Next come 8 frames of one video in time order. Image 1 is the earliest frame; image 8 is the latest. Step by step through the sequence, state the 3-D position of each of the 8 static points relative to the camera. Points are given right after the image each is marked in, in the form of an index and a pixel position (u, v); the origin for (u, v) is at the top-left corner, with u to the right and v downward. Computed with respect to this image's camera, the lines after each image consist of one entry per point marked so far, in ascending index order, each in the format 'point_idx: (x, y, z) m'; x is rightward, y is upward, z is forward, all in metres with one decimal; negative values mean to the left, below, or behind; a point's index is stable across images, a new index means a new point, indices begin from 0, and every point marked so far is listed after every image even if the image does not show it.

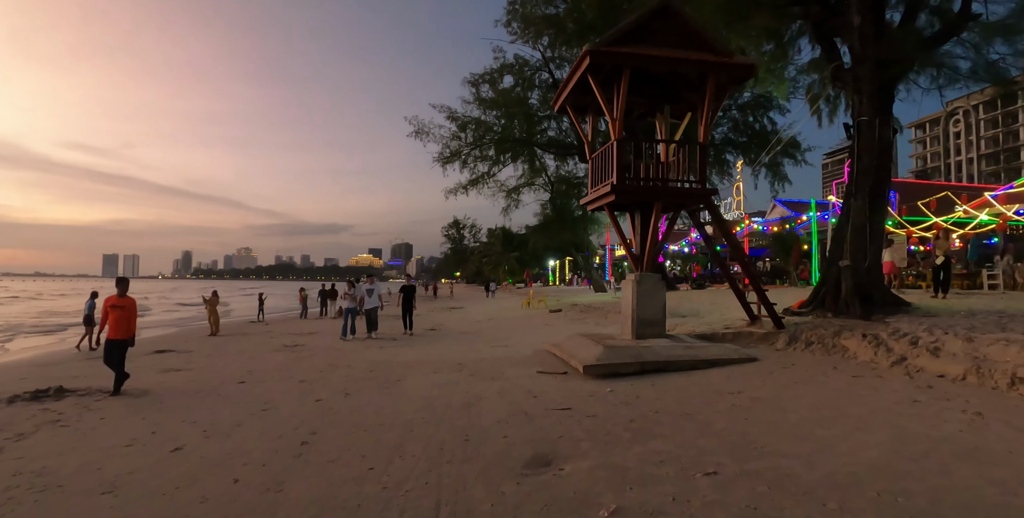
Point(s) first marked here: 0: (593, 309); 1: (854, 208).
0: (+2.5, -1.6, +17.4) m
1: (+6.4, +1.0, +10.1) m
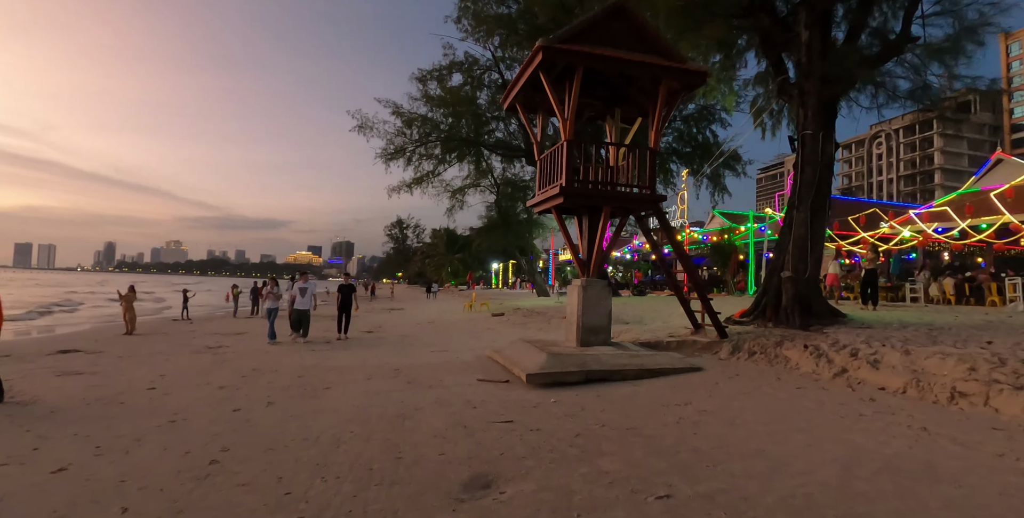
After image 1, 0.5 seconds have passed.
0: (+0.7, -1.7, +17.1) m
1: (+5.4, +0.7, +10.3) m
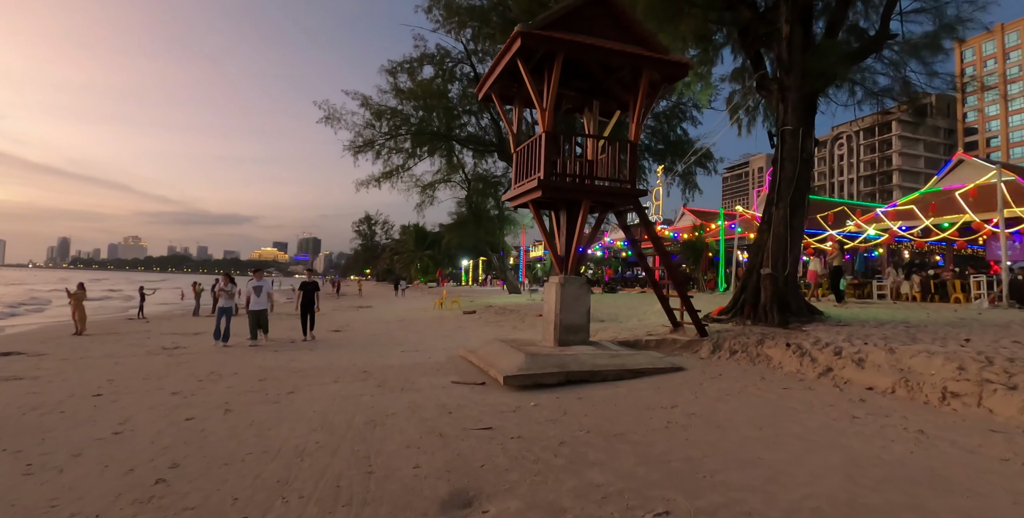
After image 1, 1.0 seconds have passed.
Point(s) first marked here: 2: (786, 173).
0: (-0.1, -1.6, +16.8) m
1: (+5.0, +0.8, +10.2) m
2: (+5.1, +1.6, +10.0) m
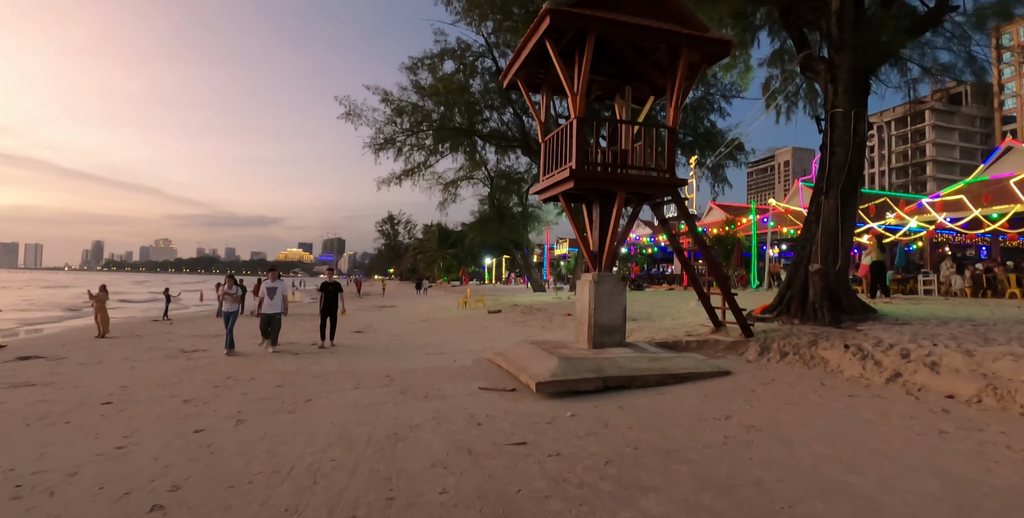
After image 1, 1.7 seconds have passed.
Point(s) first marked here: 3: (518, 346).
0: (+0.7, -1.5, +16.2) m
1: (+5.4, +0.9, +9.4) m
2: (+5.6, +1.7, +9.2) m
3: (+0.1, -1.3, +8.4) m
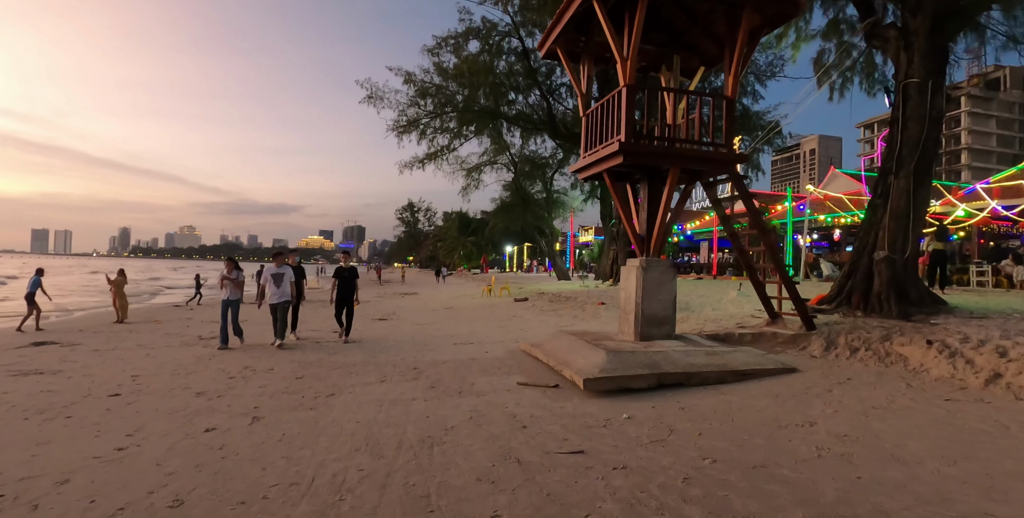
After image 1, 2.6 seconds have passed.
0: (+1.5, -1.2, +15.5) m
1: (+6.0, +1.1, +8.5) m
2: (+6.2, +1.9, +8.3) m
3: (+0.6, -1.1, +7.7) m
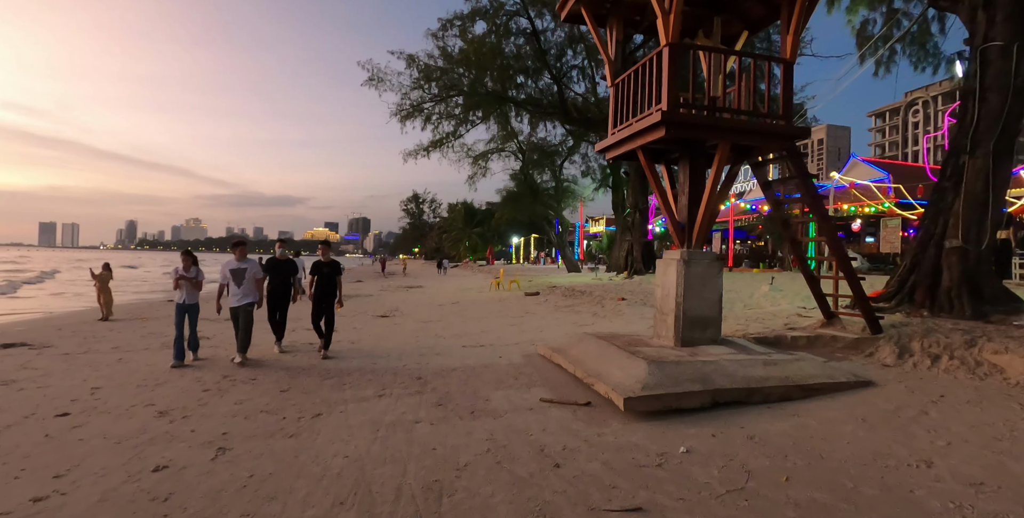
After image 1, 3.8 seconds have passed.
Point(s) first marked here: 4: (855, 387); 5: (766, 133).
0: (+1.8, -0.9, +14.5) m
1: (+6.3, +1.3, +7.4) m
2: (+6.4, +2.0, +7.2) m
3: (+0.9, -1.0, +6.7) m
4: (+3.4, -1.3, +5.4) m
5: (+2.8, +1.4, +6.1) m
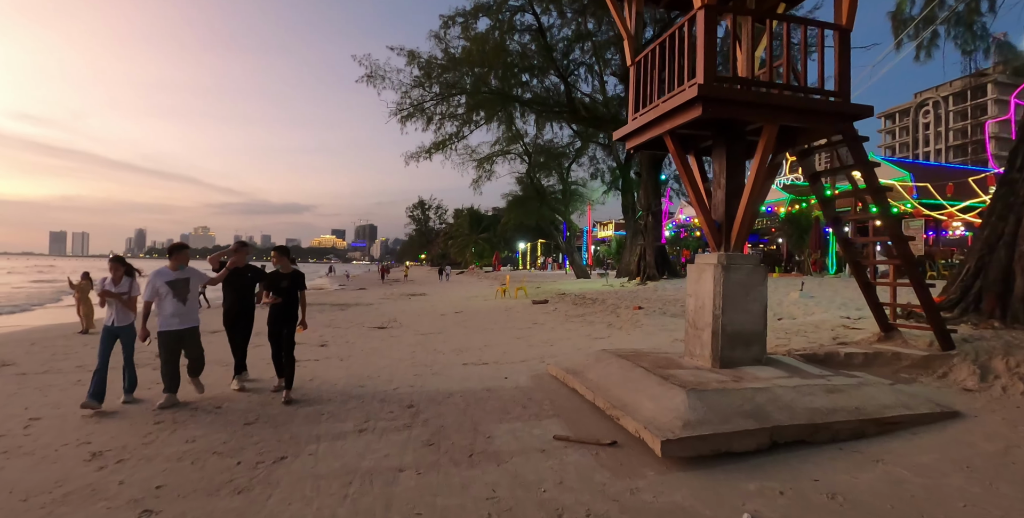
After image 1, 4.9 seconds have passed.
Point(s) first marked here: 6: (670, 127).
0: (+2.0, -1.1, +13.5) m
1: (+6.3, +1.2, +6.4) m
2: (+6.4, +2.0, +6.2) m
3: (+0.9, -1.1, +5.7) m
4: (+3.5, -1.3, +4.4) m
5: (+2.9, +1.4, +5.1) m
6: (+1.5, +1.3, +5.3) m
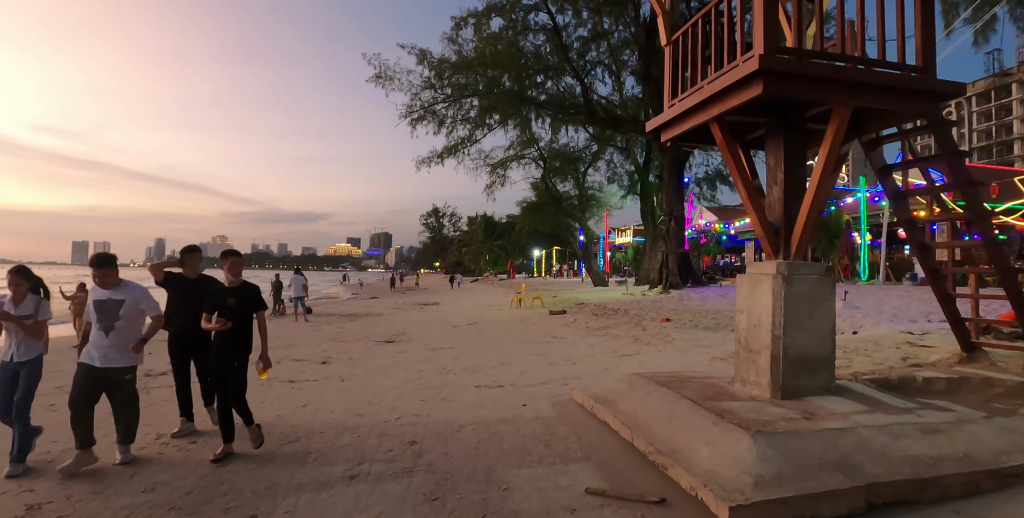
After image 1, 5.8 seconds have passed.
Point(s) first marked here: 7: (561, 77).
0: (+2.3, -1.3, +12.7) m
1: (+6.5, +1.2, +5.5) m
2: (+6.6, +1.9, +5.3) m
3: (+1.1, -1.2, +4.9) m
4: (+3.6, -1.4, +3.5) m
5: (+3.0, +1.3, +4.3) m
6: (+1.7, +1.2, +4.5) m
7: (+1.8, +6.8, +19.9) m
